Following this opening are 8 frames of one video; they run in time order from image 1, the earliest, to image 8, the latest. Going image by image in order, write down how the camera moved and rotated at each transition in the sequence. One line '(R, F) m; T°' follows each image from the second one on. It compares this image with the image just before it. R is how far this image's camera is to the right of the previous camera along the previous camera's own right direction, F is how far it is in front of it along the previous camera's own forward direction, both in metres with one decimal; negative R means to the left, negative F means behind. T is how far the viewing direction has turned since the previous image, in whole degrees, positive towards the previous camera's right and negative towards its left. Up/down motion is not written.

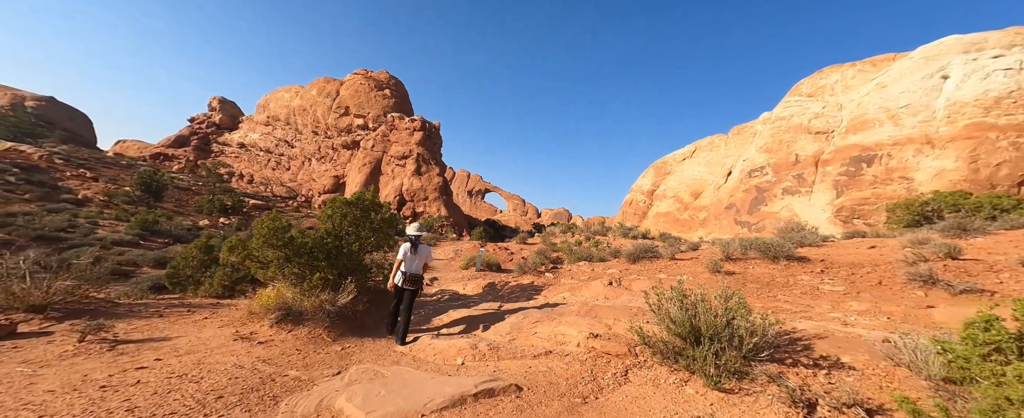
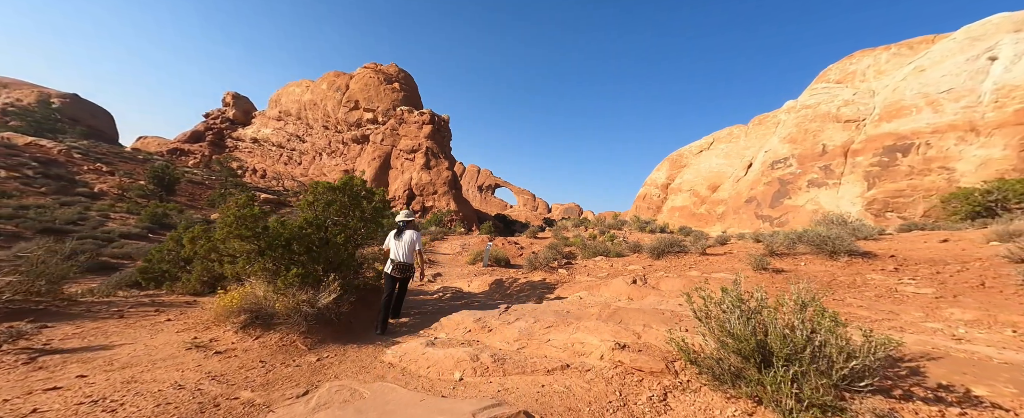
(0.0, +0.6) m; -2°
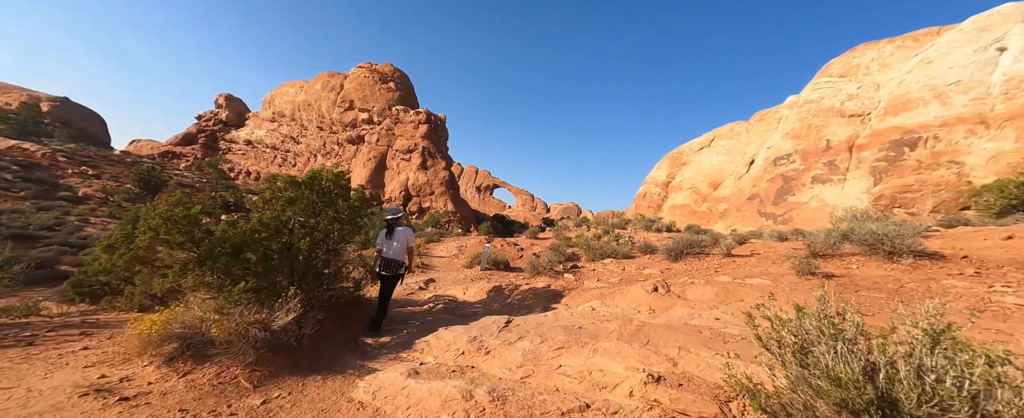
(0.0, +0.7) m; 0°
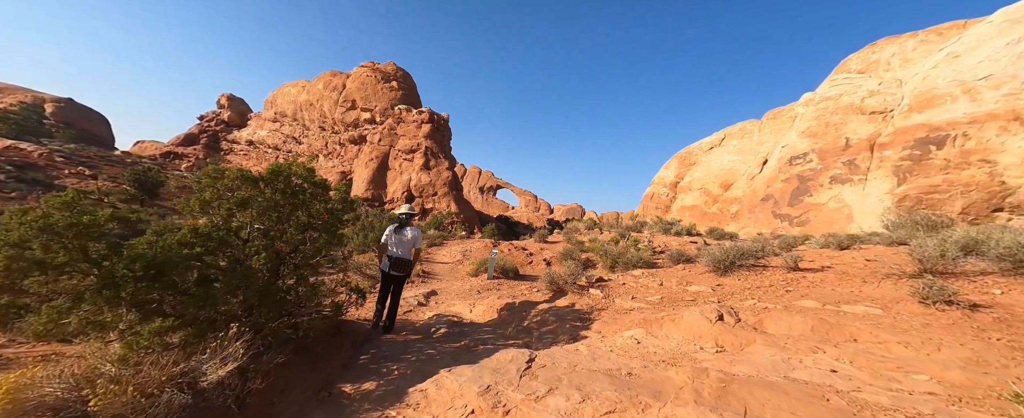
(-0.2, +0.9) m; -1°
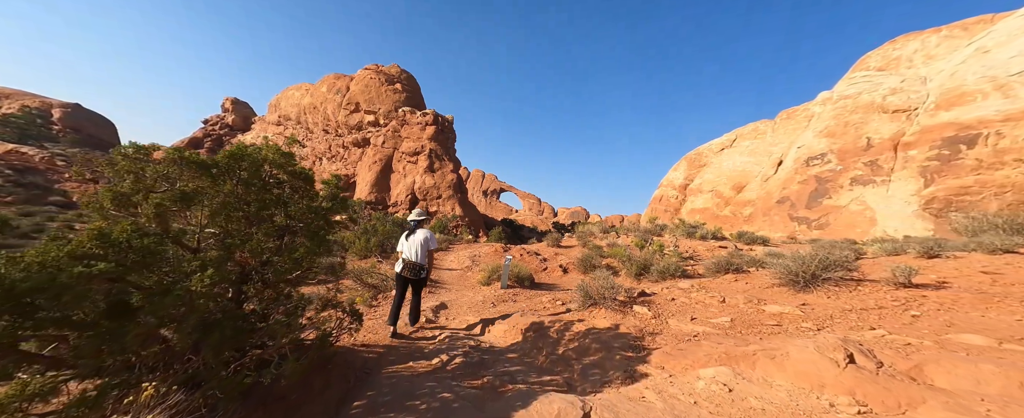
(-0.3, +0.8) m; -1°
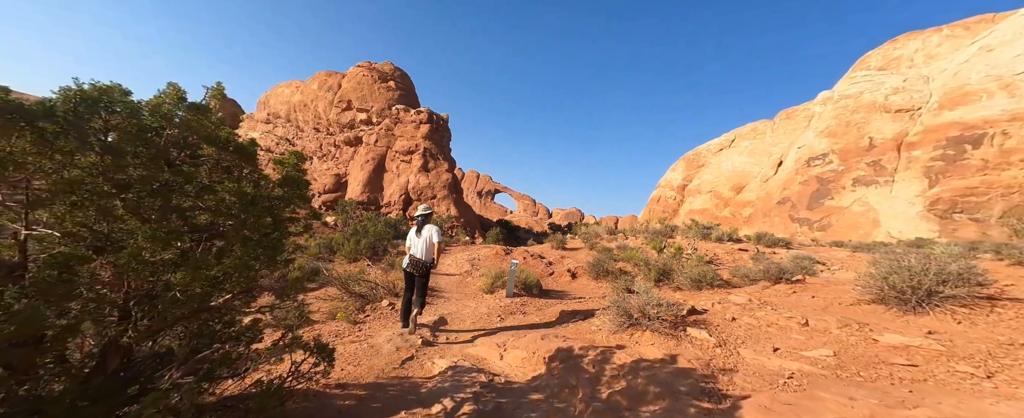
(-0.2, +0.8) m; +1°
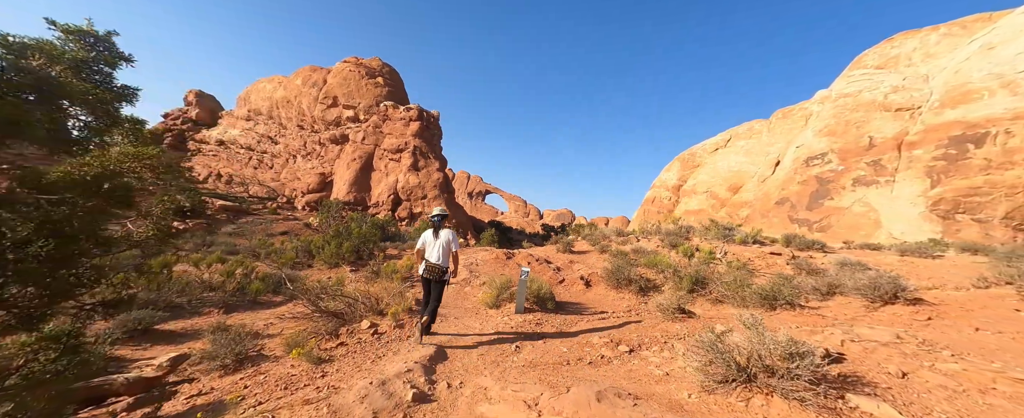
(-0.3, +1.1) m; +2°
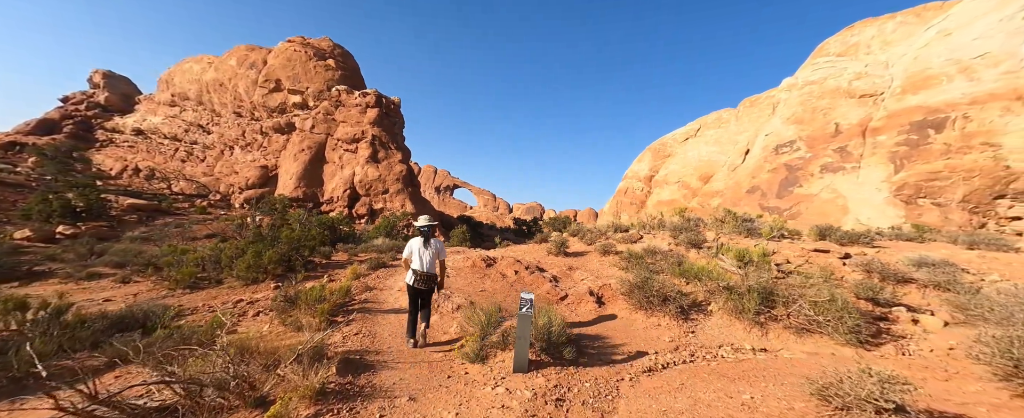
(-0.2, +2.1) m; +6°
